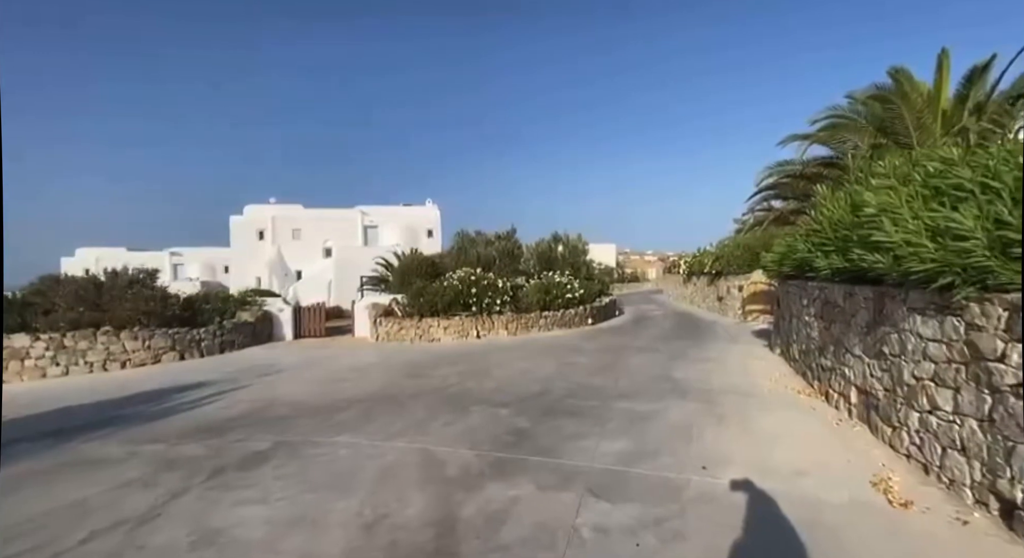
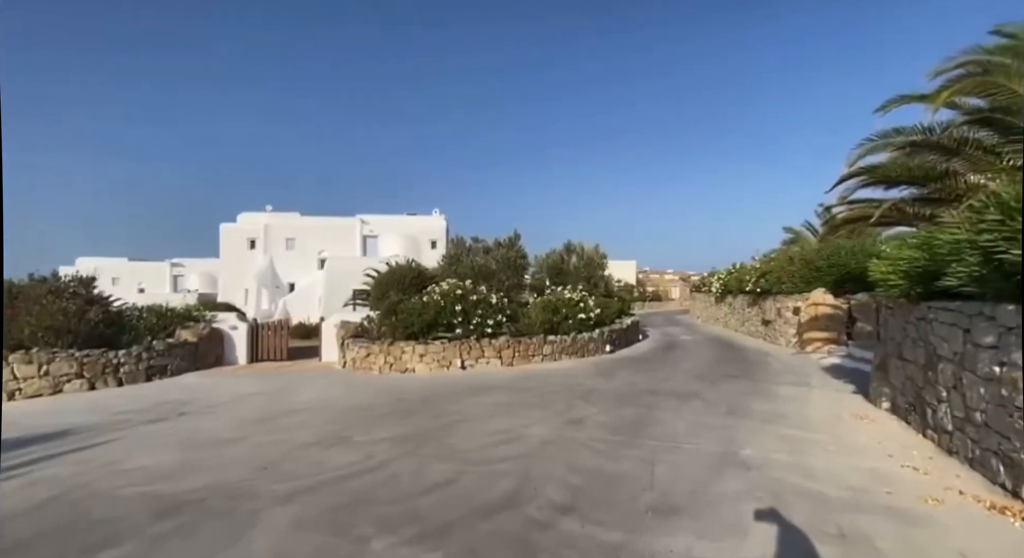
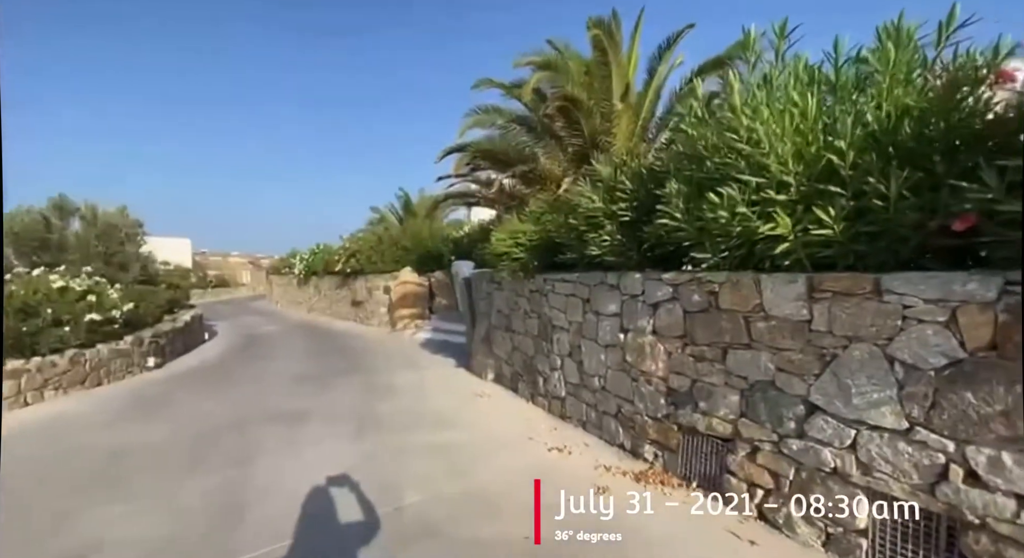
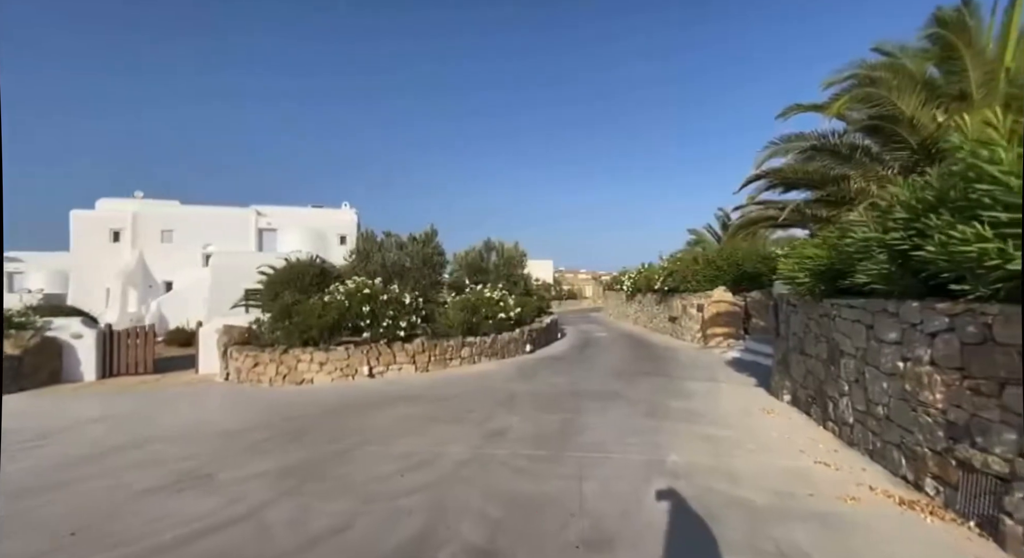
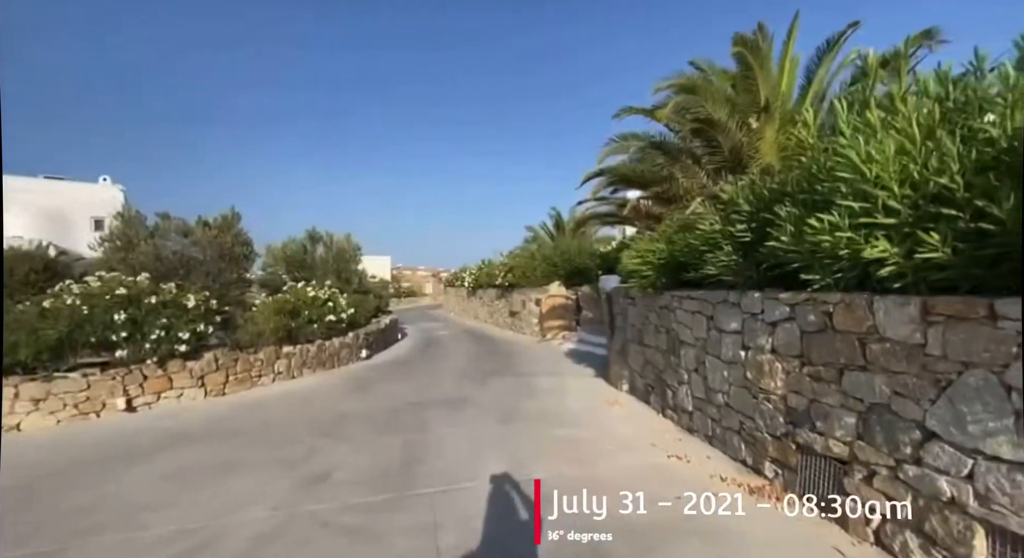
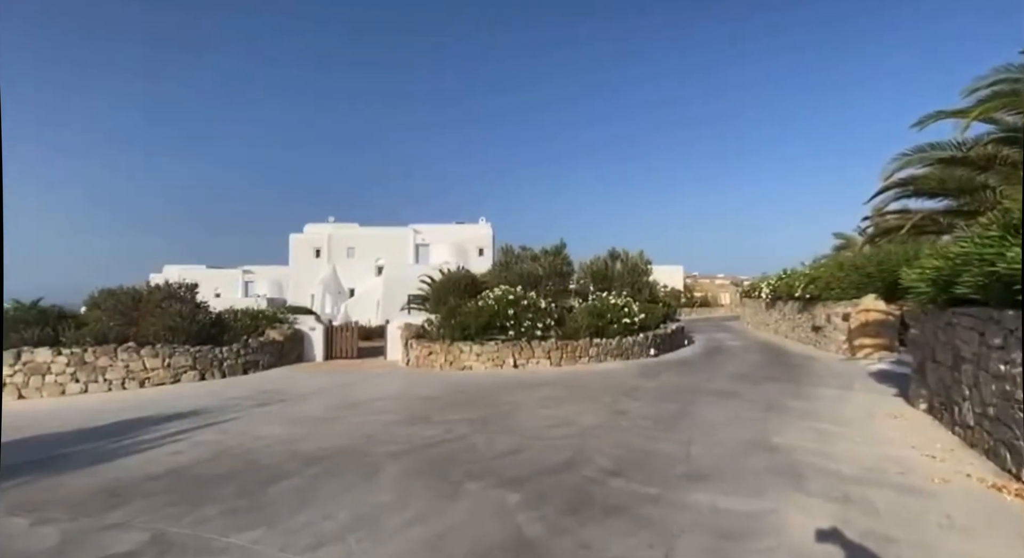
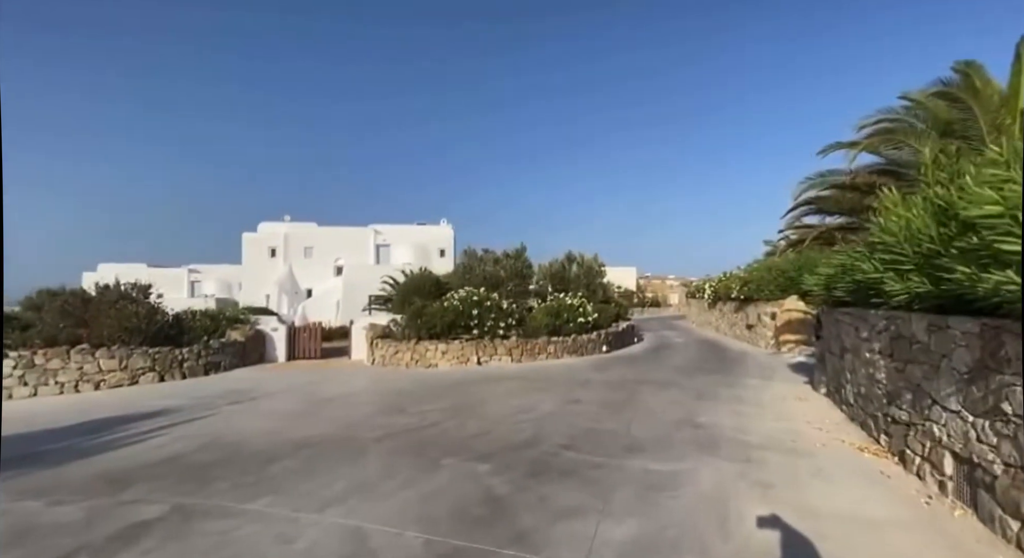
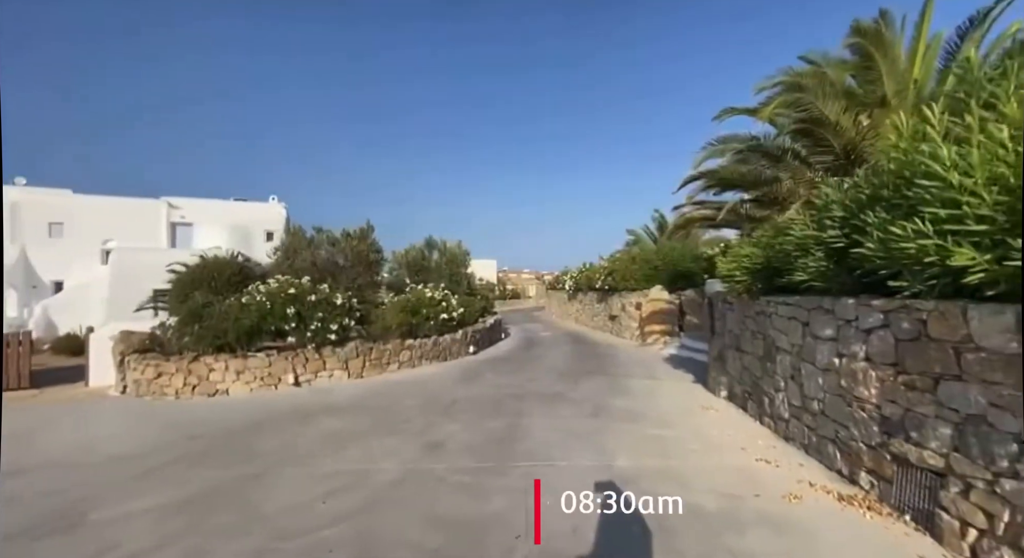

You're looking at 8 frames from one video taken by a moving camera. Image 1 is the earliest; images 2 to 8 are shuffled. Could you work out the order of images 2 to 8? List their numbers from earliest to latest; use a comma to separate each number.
7, 6, 2, 4, 8, 5, 3
